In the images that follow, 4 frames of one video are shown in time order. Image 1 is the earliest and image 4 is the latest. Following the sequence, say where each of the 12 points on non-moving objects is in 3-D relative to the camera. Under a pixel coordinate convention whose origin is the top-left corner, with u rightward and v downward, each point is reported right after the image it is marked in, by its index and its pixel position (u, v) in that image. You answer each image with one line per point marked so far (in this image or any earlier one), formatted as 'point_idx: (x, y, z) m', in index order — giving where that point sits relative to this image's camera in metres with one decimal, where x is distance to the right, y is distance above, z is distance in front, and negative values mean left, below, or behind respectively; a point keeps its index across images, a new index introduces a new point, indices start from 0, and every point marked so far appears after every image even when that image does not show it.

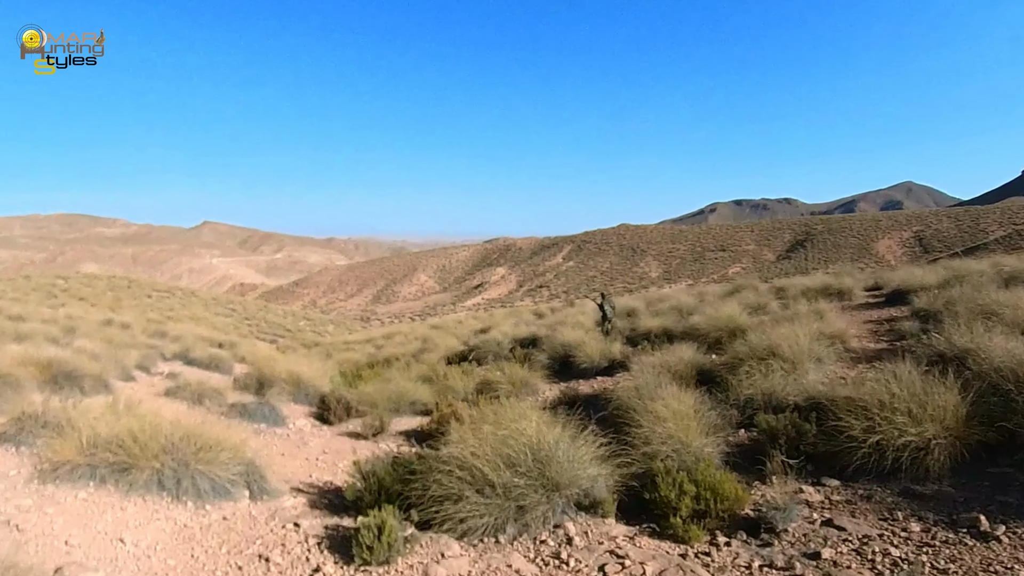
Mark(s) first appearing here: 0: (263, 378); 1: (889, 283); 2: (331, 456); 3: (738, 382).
0: (-4.8, -1.7, +11.1) m
1: (+11.7, +0.2, +18.0) m
2: (-2.3, -2.1, +7.1) m
3: (+2.7, -1.1, +6.9) m
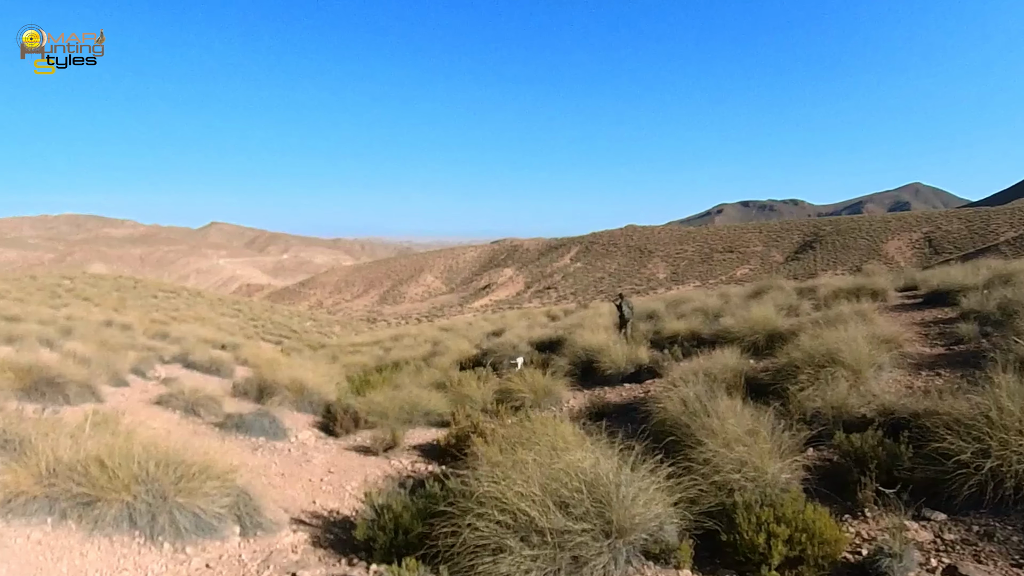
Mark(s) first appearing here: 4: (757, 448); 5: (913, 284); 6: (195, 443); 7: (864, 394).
0: (-4.5, -1.7, +10.4) m
1: (+12.1, +0.1, +17.1) m
2: (-1.9, -2.1, +6.4) m
3: (+3.0, -1.1, +6.0) m
4: (+1.8, -1.2, +4.3) m
5: (+12.4, +0.1, +17.9) m
6: (-3.3, -1.6, +5.9) m
7: (+3.6, -1.1, +5.9) m
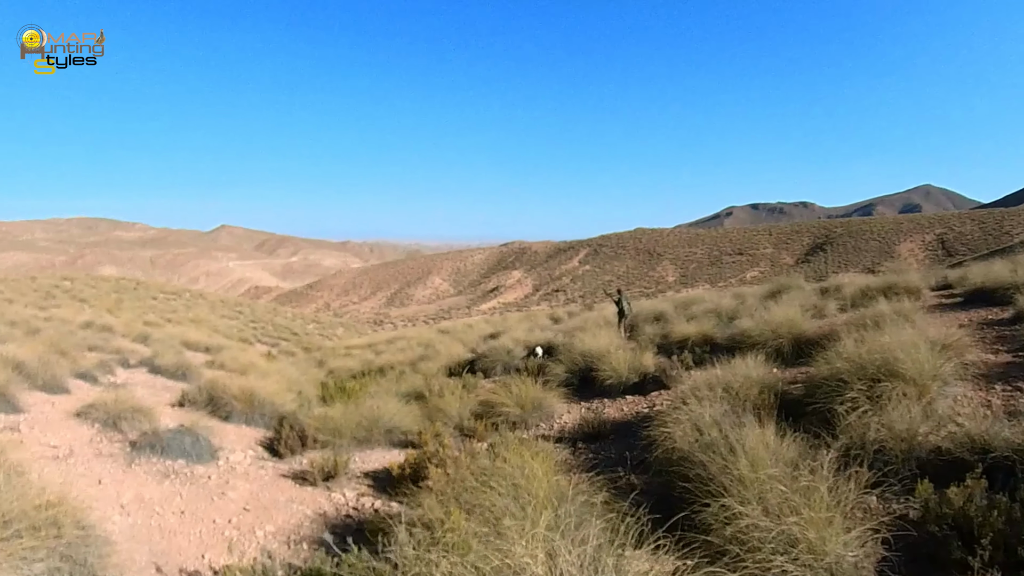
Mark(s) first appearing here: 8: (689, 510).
0: (-4.7, -1.7, +9.0) m
1: (+12.0, +0.2, +15.5) m
2: (-2.2, -2.0, +5.0) m
3: (+2.7, -1.0, +4.6) m
4: (+1.5, -1.1, +2.9) m
5: (+12.3, +0.2, +16.3) m
6: (-3.6, -1.6, +4.6) m
7: (+3.3, -1.0, +4.4) m
8: (+1.1, -1.4, +3.5) m
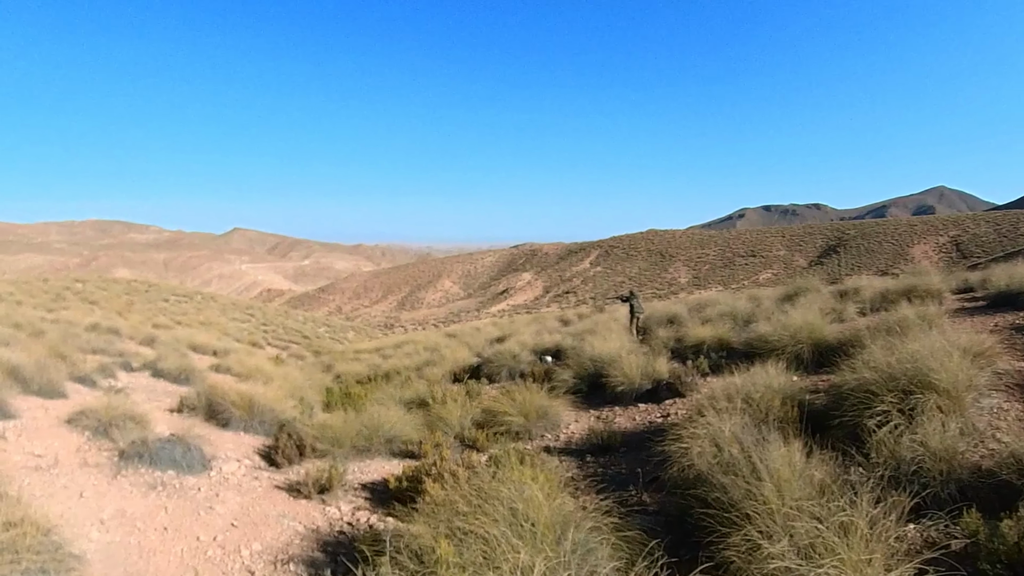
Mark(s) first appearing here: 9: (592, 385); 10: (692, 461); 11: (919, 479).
0: (-4.6, -1.7, +8.8) m
1: (+12.2, +0.1, +15.0) m
2: (-2.2, -2.0, +4.7) m
3: (+2.7, -1.0, +4.2) m
4: (+1.5, -1.2, +2.6) m
5: (+12.5, +0.1, +15.8) m
6: (-3.6, -1.6, +4.3) m
7: (+3.3, -1.0, +4.1) m
8: (+1.1, -1.4, +3.2) m
9: (+1.3, -1.5, +9.1) m
10: (+1.3, -1.2, +4.0) m
11: (+2.6, -1.2, +3.7) m
